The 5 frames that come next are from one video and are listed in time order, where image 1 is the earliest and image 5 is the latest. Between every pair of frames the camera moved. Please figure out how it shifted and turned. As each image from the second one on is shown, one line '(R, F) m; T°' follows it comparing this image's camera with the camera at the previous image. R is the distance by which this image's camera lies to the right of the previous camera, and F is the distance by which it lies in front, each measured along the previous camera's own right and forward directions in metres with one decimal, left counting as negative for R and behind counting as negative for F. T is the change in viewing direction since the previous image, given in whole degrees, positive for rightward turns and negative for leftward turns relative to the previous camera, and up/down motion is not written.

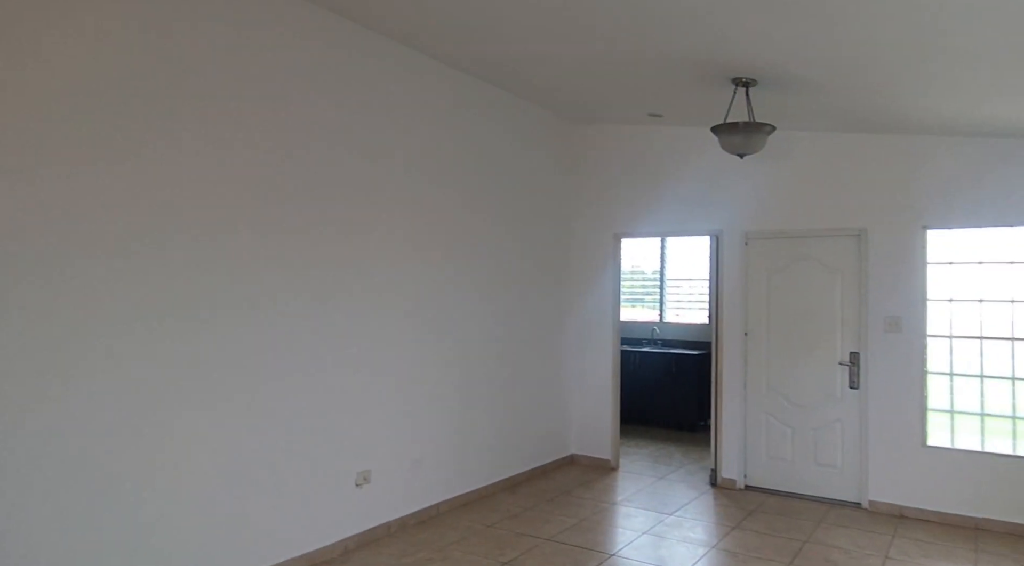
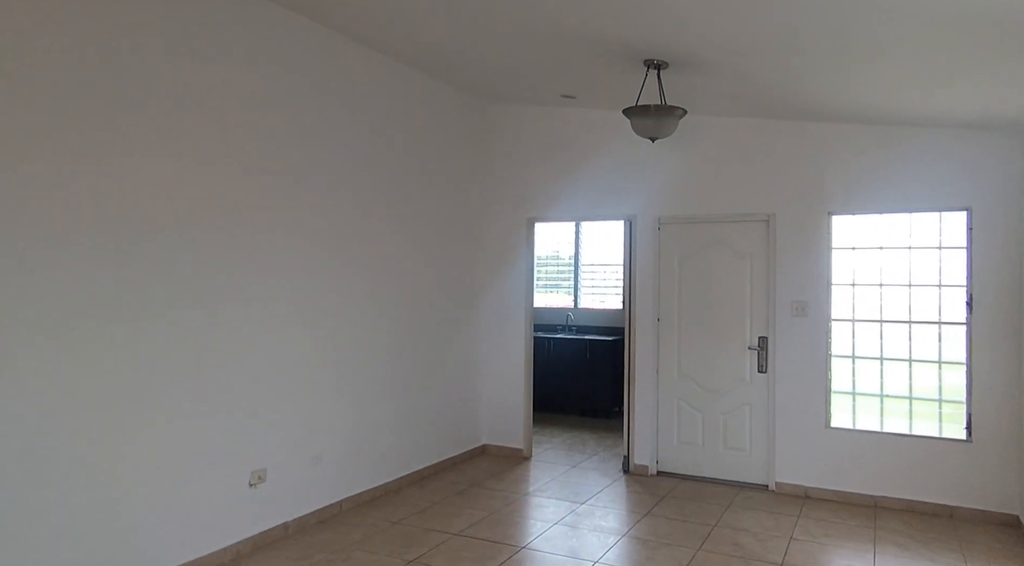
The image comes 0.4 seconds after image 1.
(+0.1, +0.2) m; +7°
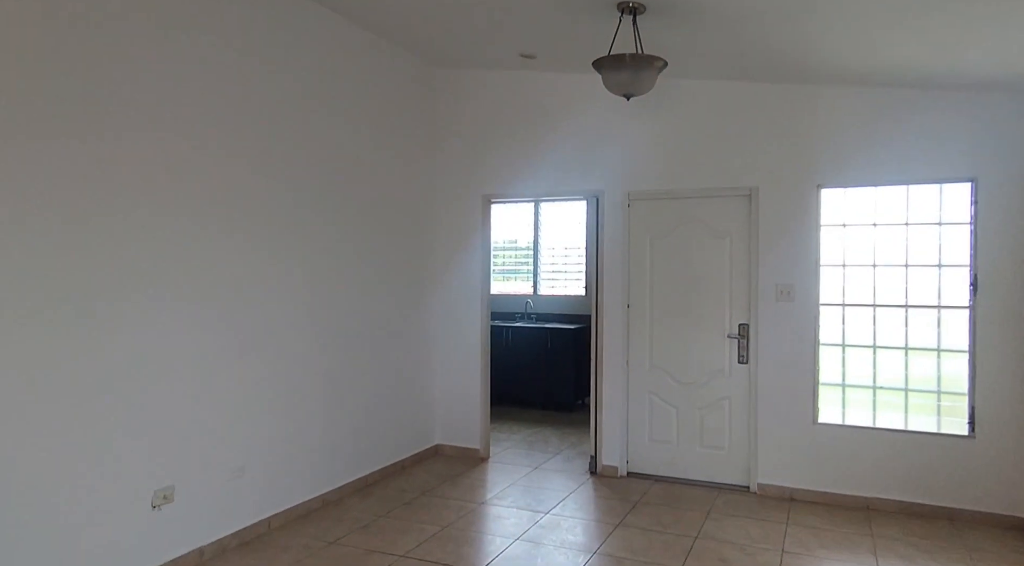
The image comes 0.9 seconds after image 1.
(0.0, +0.6) m; +3°
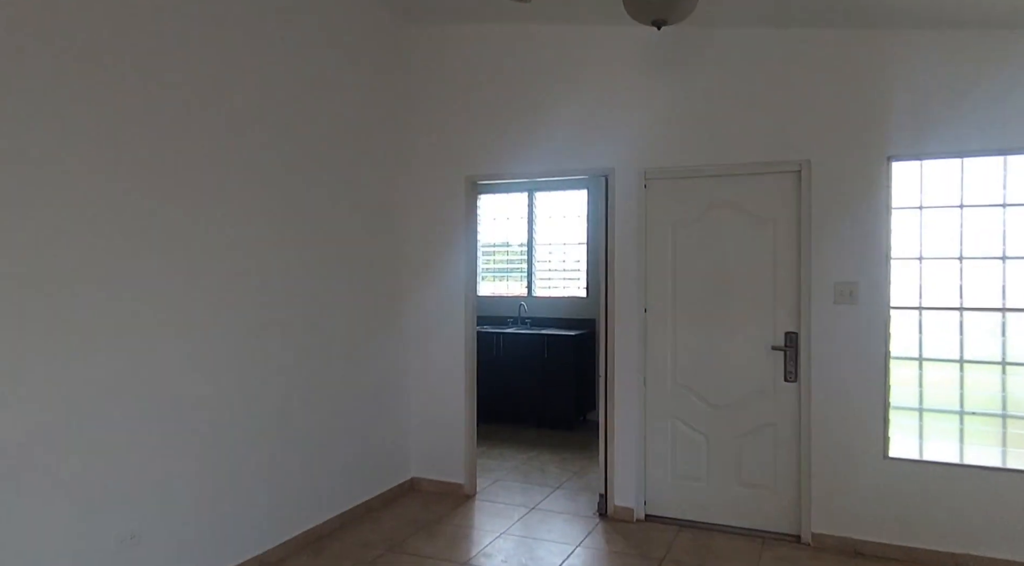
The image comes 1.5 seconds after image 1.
(0.0, +0.9) m; +1°
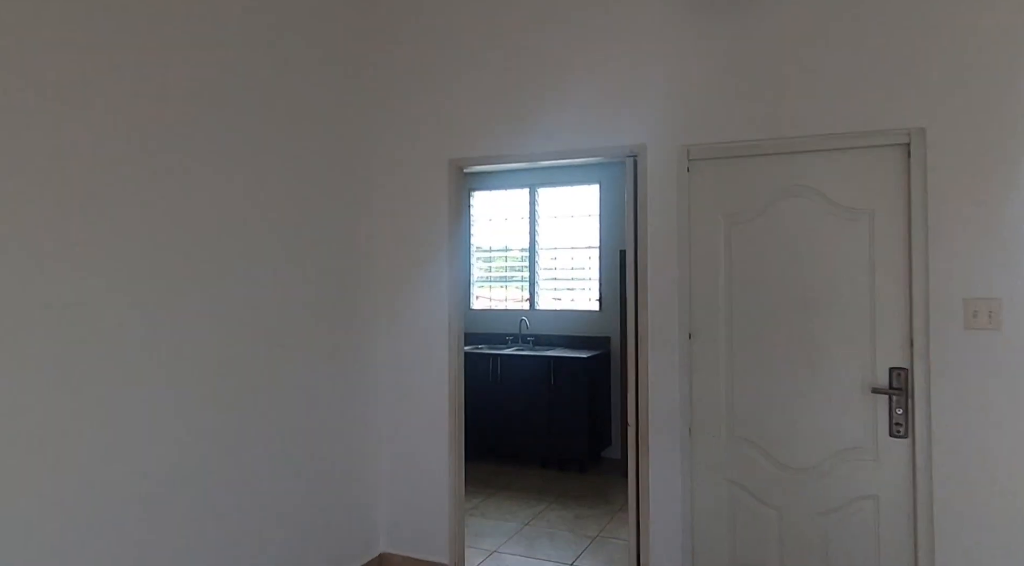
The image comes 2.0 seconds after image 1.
(0.0, +1.0) m; 0°
